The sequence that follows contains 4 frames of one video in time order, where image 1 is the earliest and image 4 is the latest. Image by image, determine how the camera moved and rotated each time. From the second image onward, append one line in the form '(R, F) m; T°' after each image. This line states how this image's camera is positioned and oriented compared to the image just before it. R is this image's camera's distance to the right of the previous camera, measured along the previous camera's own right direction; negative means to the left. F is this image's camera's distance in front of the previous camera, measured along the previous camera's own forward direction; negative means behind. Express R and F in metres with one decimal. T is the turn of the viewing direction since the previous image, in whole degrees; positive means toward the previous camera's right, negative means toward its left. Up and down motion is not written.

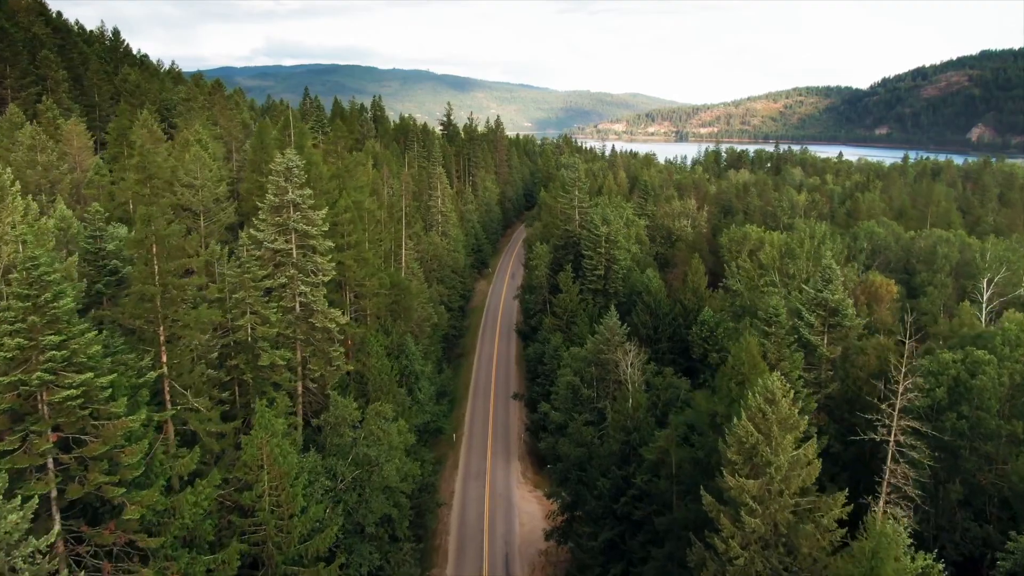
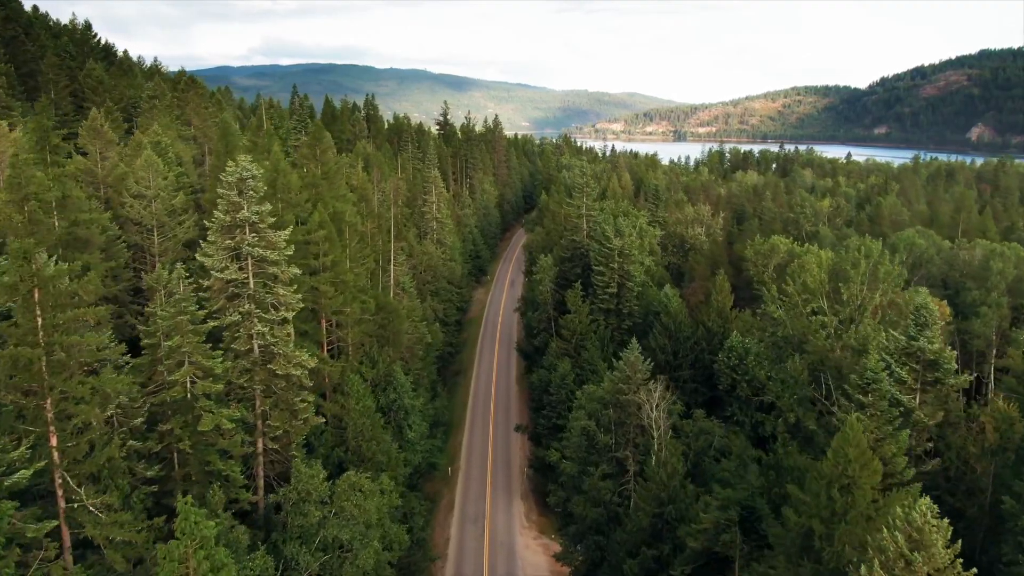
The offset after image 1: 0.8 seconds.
(-0.4, +6.7) m; 0°
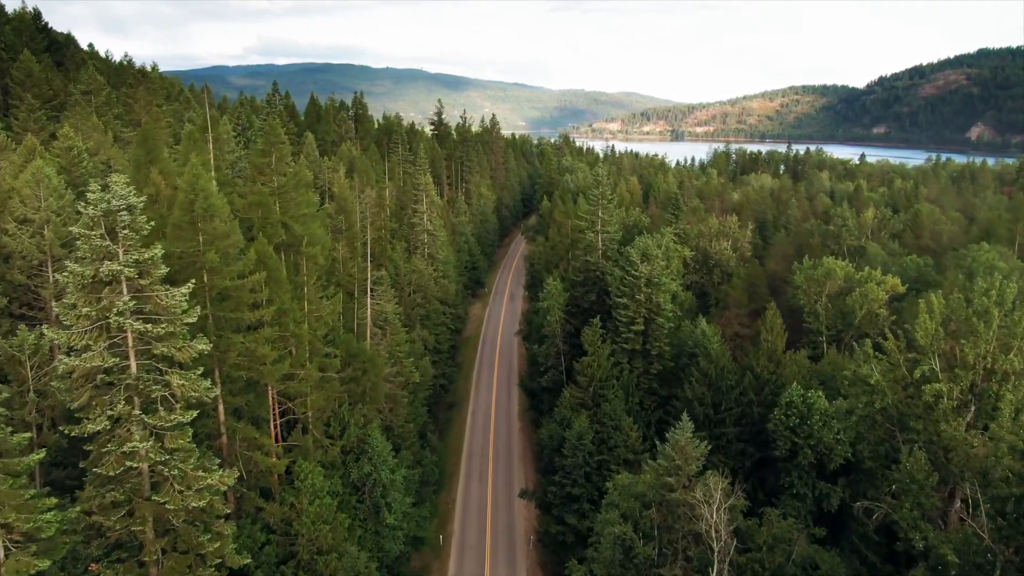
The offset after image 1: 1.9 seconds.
(-0.5, +10.0) m; 0°
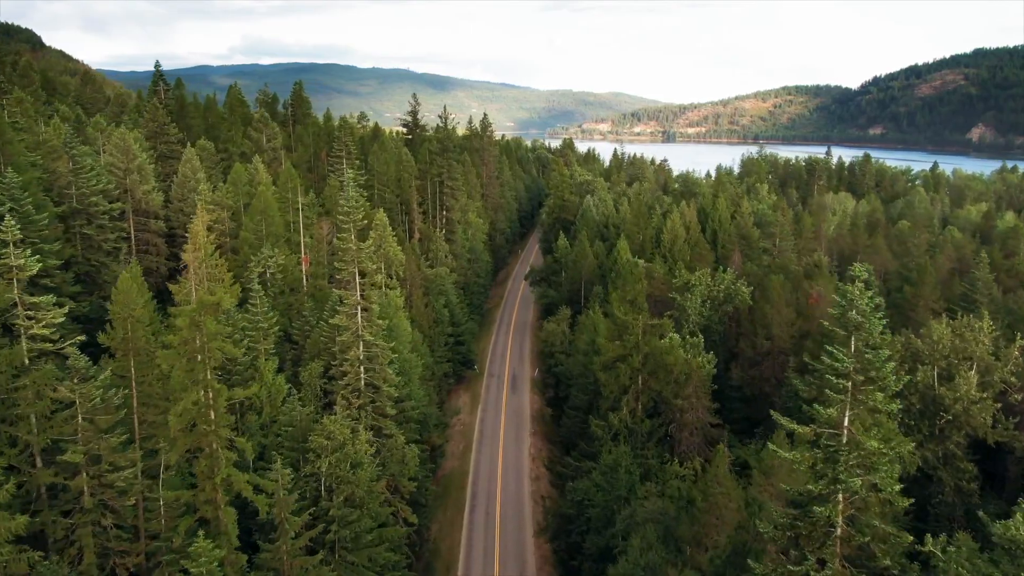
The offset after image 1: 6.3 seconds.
(-1.8, +39.0) m; +1°
